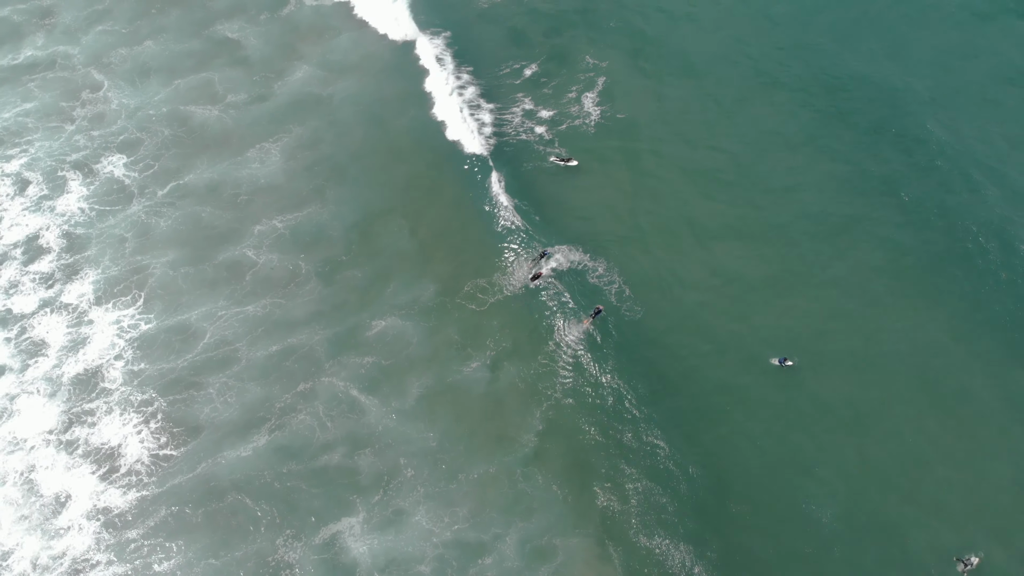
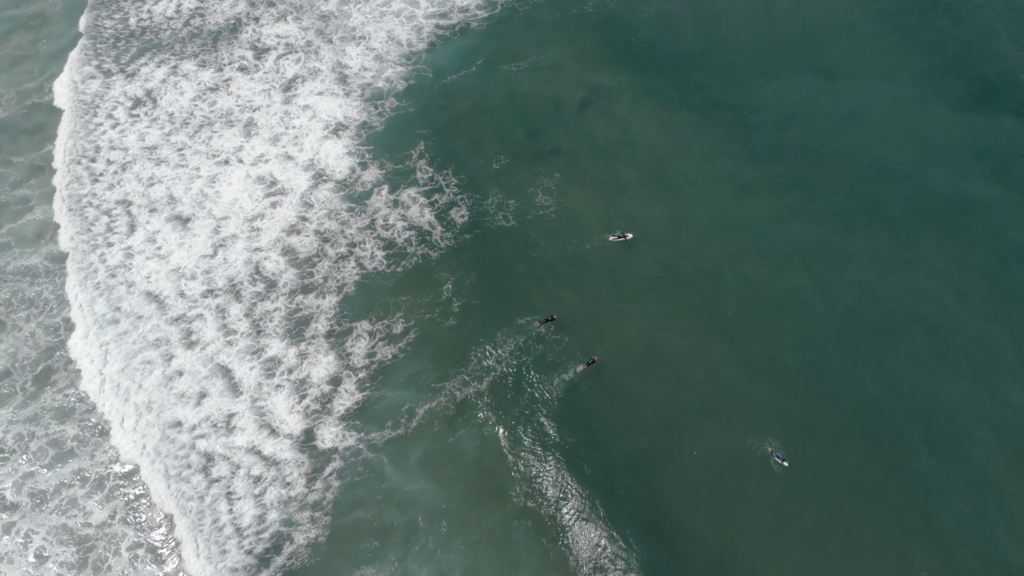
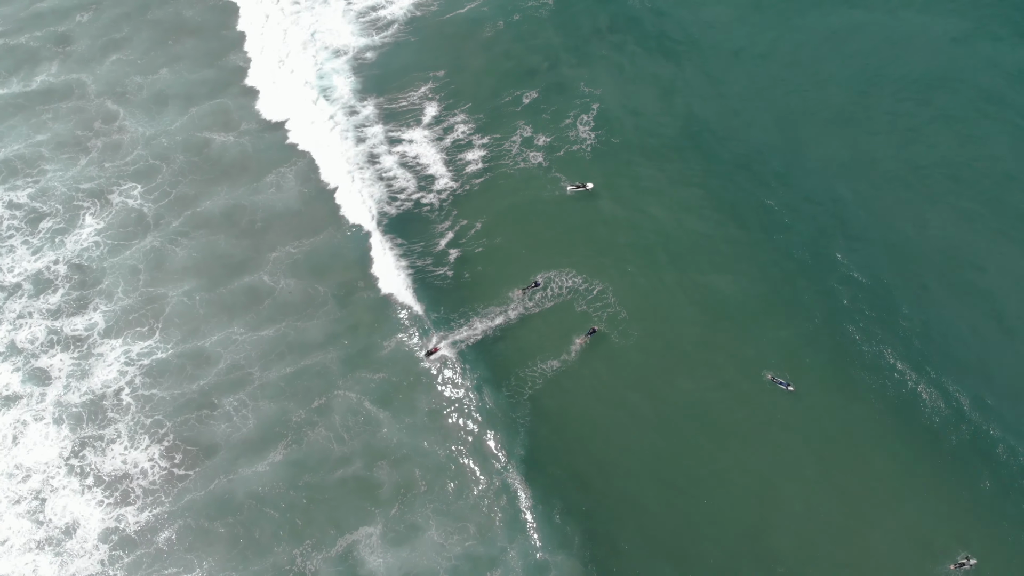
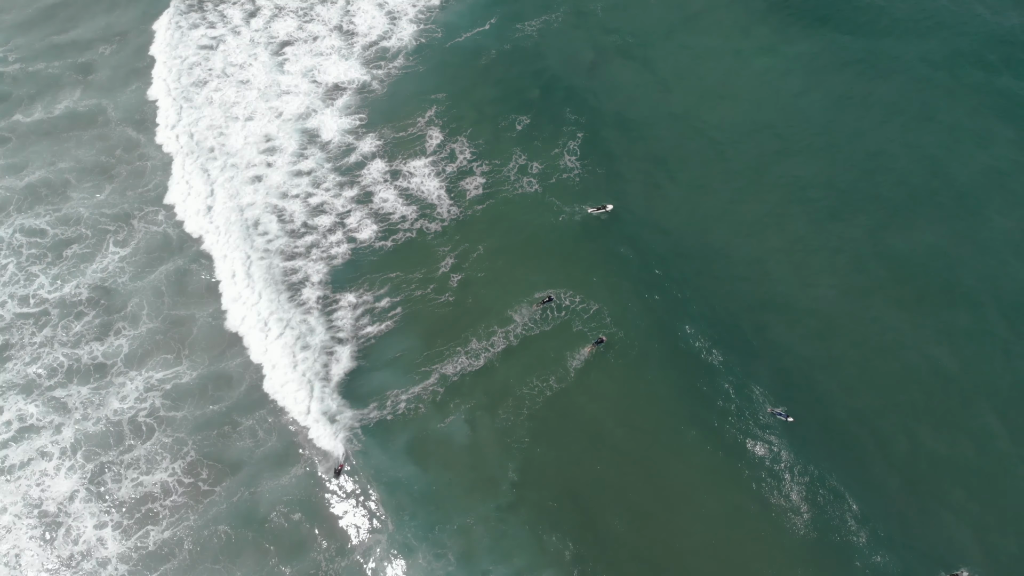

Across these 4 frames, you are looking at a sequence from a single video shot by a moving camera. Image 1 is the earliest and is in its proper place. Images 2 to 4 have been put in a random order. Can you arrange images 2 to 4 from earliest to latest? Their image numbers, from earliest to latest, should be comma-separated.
3, 4, 2
